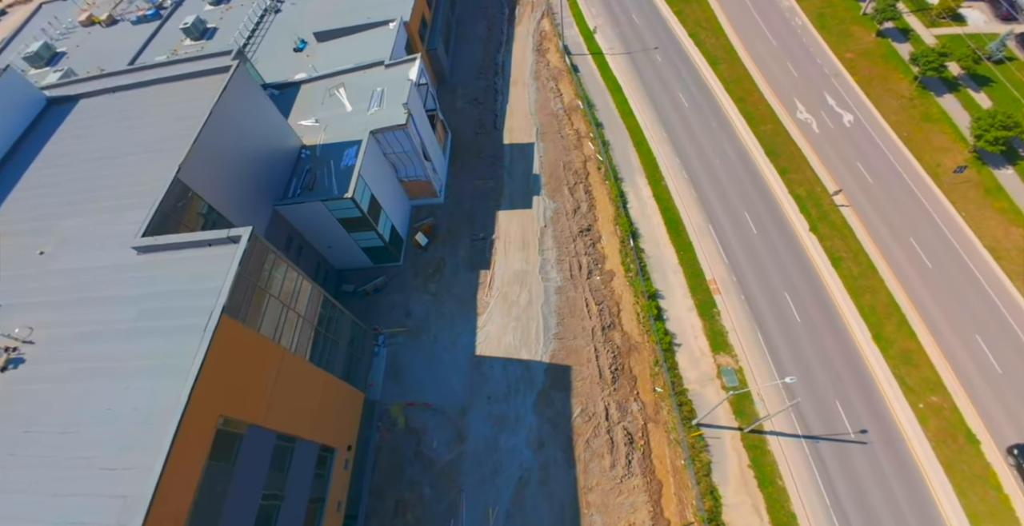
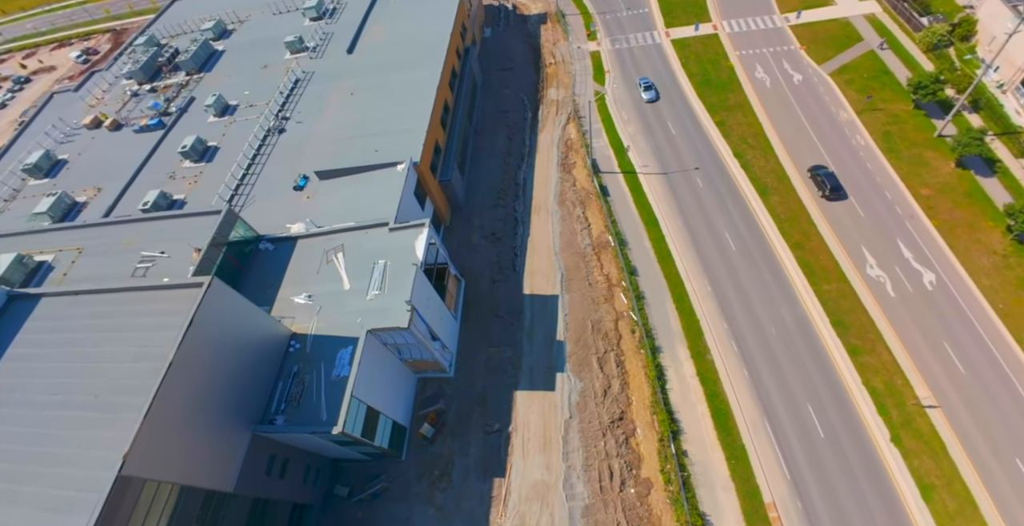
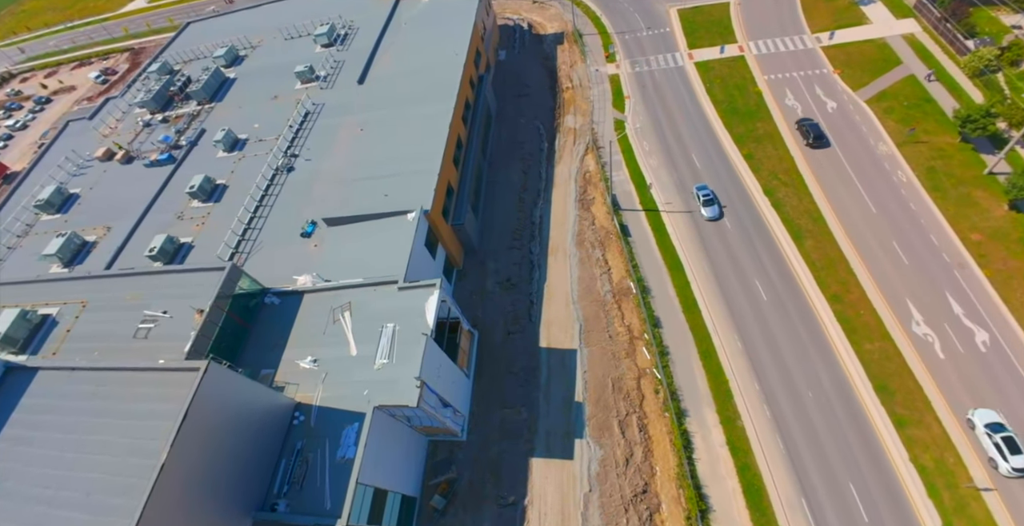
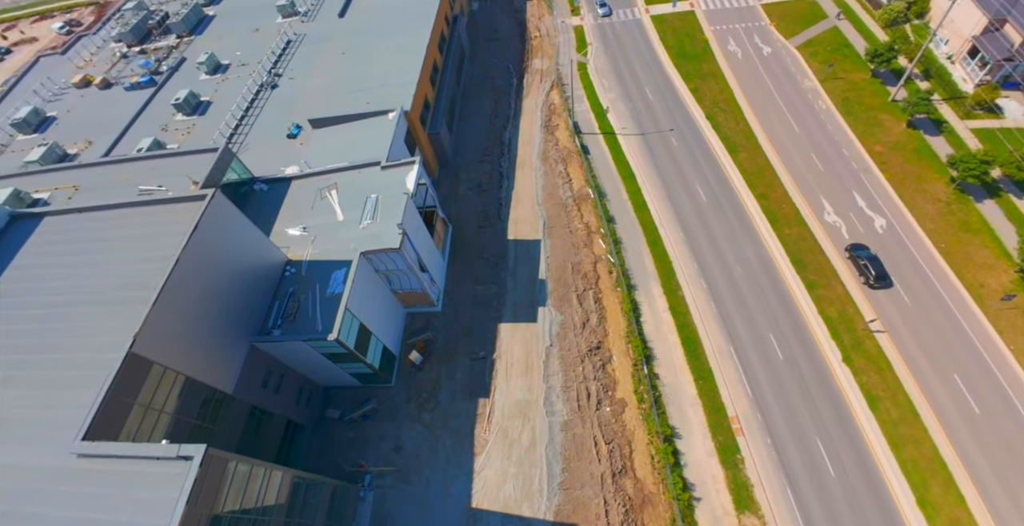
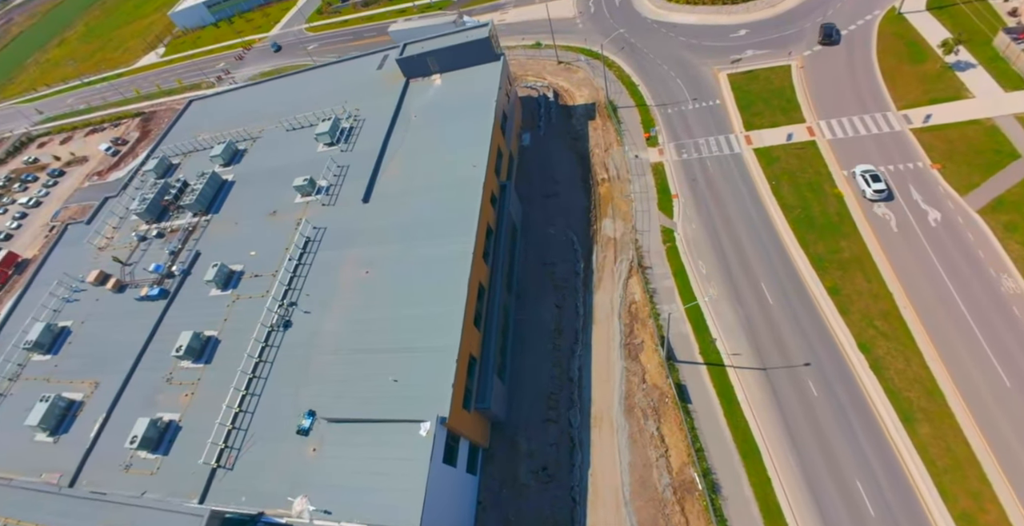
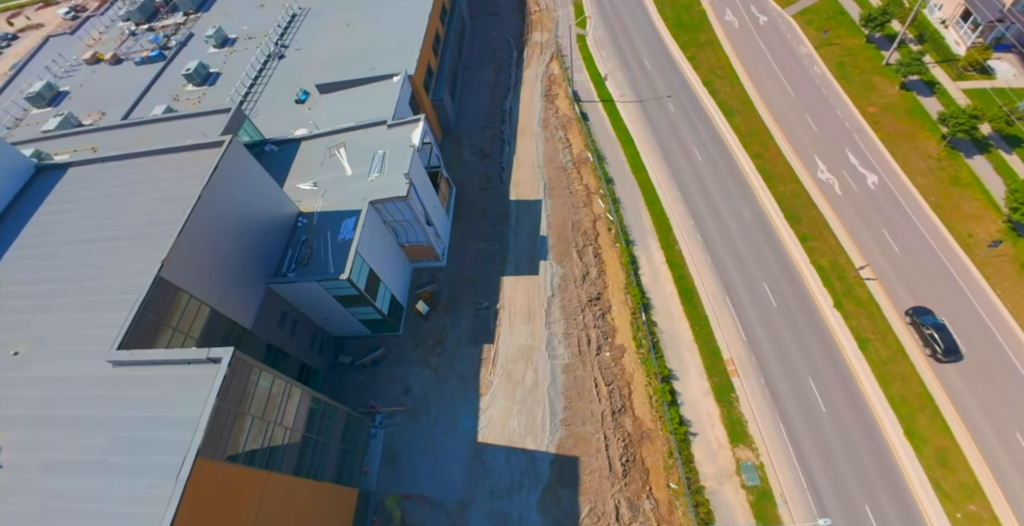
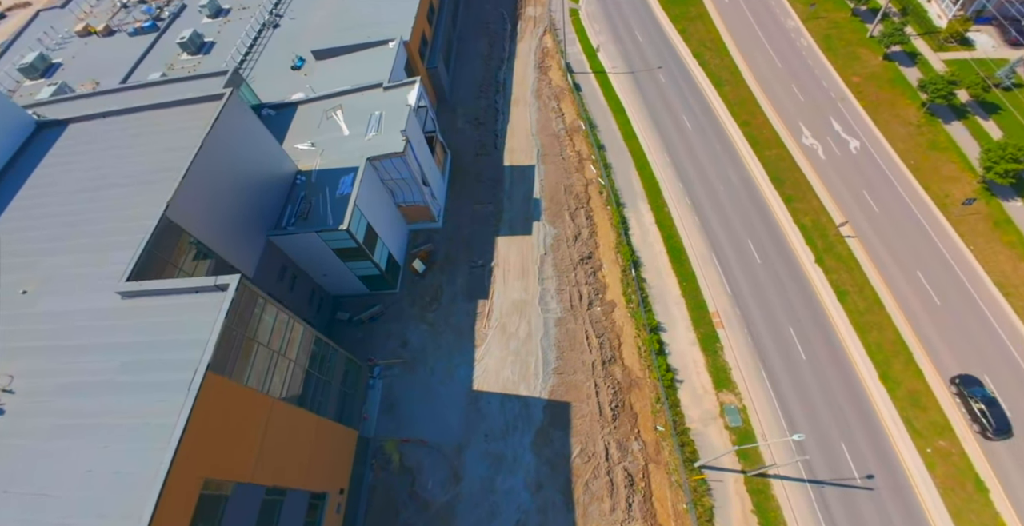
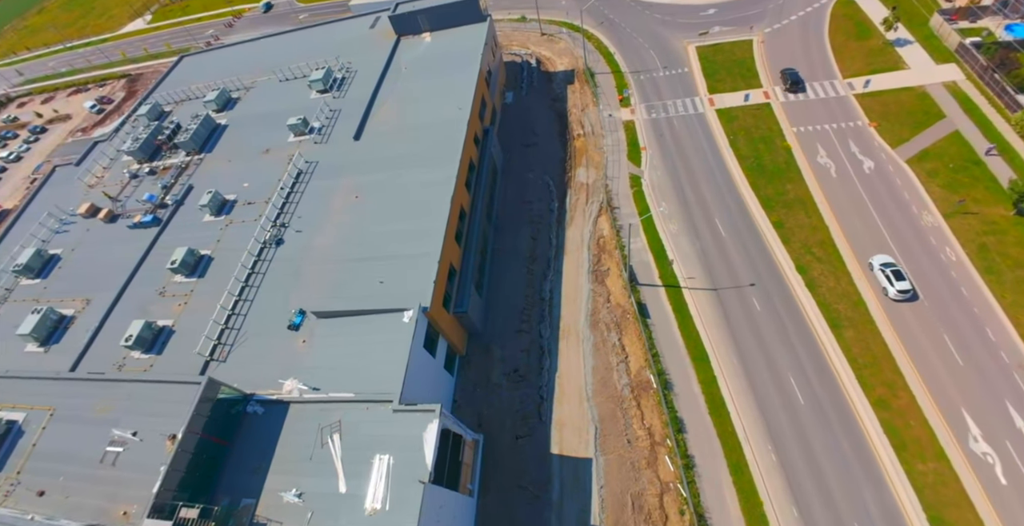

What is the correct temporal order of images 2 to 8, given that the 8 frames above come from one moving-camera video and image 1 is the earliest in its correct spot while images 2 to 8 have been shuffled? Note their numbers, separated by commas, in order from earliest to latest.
7, 6, 4, 2, 3, 8, 5
